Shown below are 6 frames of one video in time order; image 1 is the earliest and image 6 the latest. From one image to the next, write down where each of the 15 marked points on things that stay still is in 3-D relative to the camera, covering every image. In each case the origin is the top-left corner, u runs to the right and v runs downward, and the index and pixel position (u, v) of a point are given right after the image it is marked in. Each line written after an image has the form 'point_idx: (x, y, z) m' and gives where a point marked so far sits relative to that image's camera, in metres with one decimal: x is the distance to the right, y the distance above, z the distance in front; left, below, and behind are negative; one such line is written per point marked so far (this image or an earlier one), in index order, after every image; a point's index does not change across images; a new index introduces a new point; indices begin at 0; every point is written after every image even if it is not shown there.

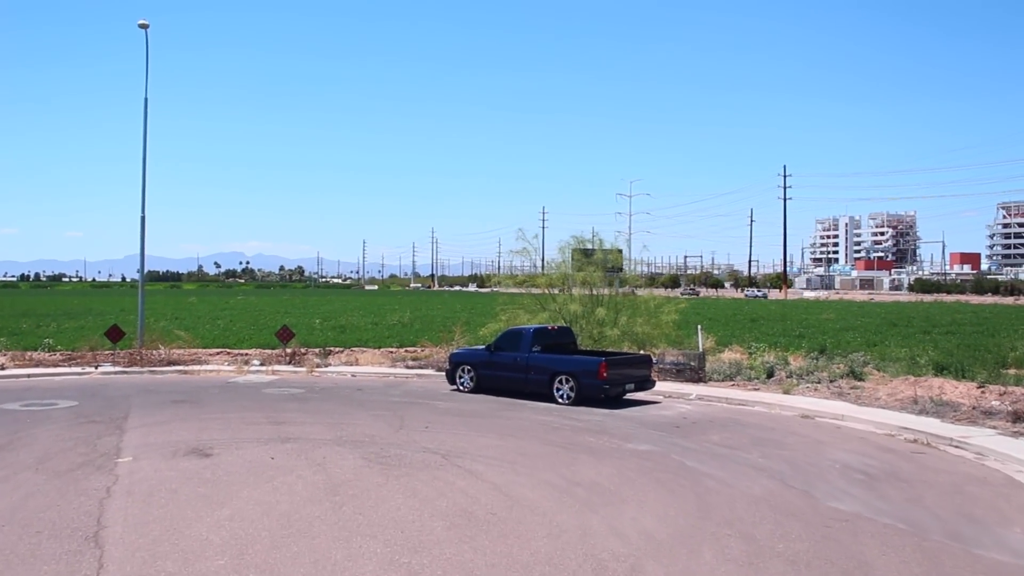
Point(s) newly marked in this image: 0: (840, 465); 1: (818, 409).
0: (+4.6, -2.5, +12.5) m
1: (+5.8, -2.3, +17.1) m
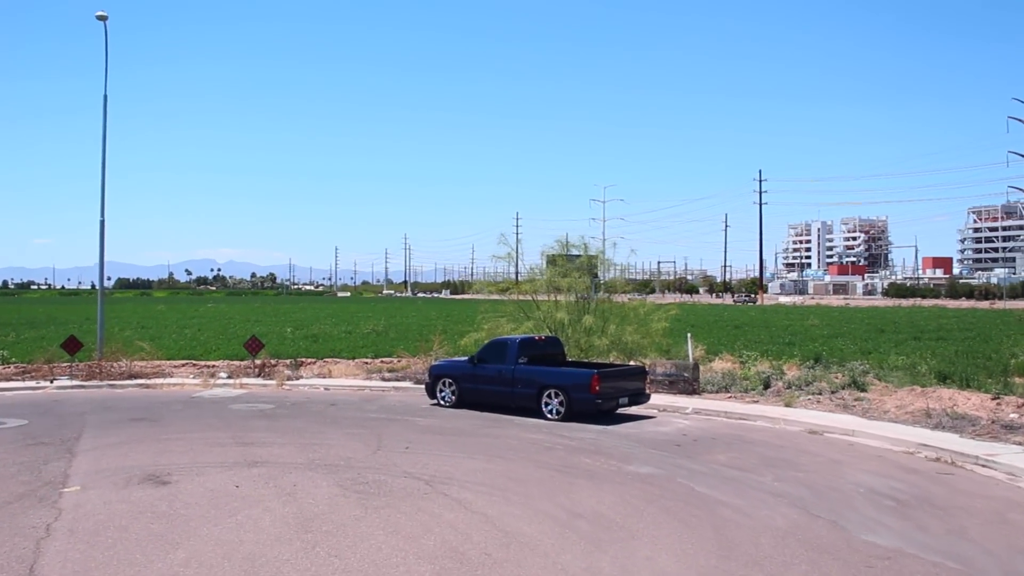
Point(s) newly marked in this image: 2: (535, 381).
0: (+4.5, -2.6, +11.4) m
1: (+5.6, -2.4, +16.0) m
2: (+0.4, -1.8, +17.6) m
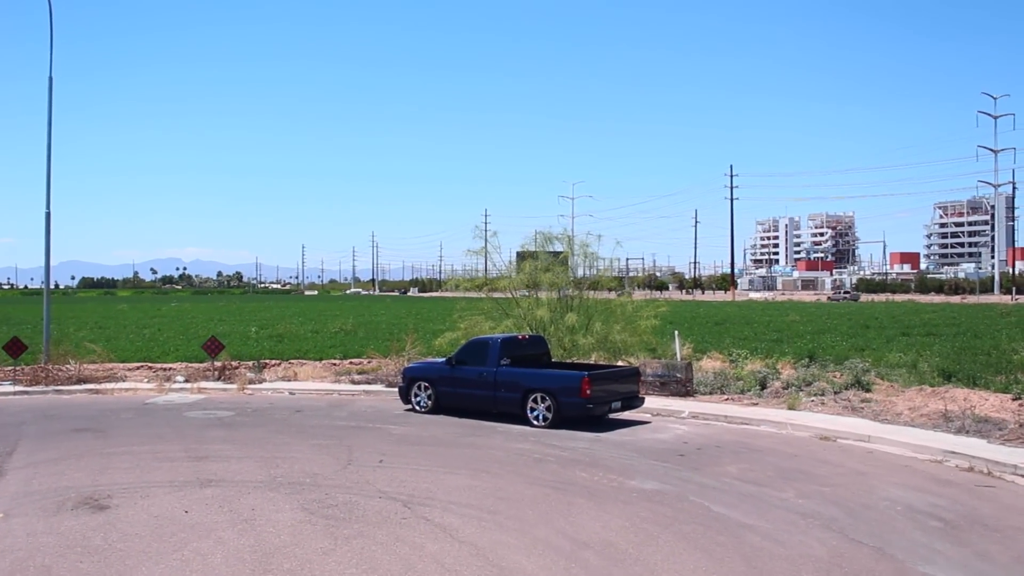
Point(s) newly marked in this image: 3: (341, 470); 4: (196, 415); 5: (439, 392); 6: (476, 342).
0: (+4.4, -2.5, +10.1) m
1: (+5.3, -2.3, +14.8) m
2: (+0.1, -1.7, +16.1) m
3: (-2.4, -2.5, +12.6) m
4: (-6.6, -2.7, +18.9) m
5: (-1.4, -2.0, +17.5) m
6: (-0.7, -1.0, +17.1) m
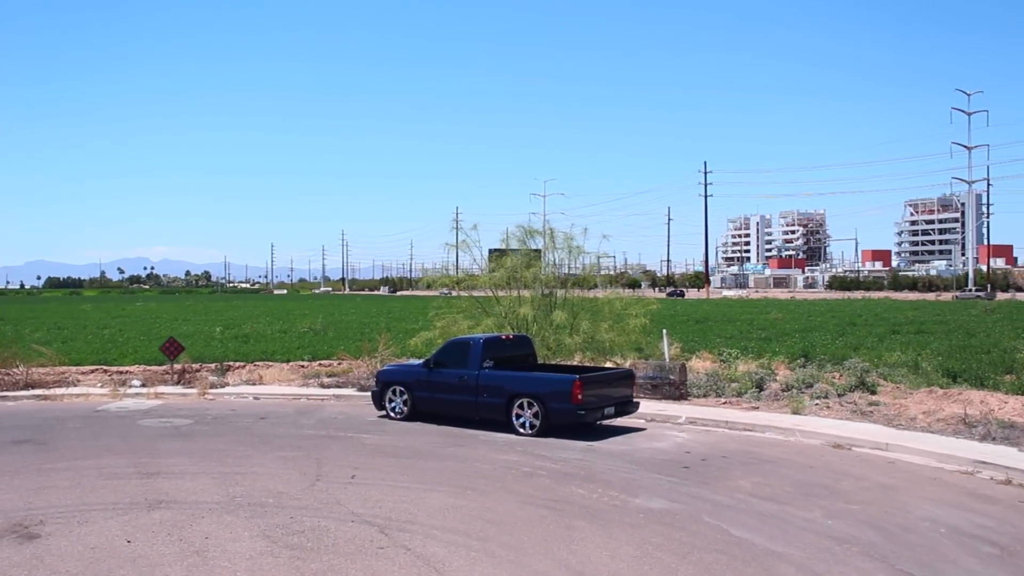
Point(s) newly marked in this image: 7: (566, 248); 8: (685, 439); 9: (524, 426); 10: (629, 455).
0: (+4.3, -2.4, +8.9) m
1: (+5.1, -2.2, +13.6) m
2: (-0.1, -1.7, +14.8) m
3: (-2.5, -2.5, +11.3) m
4: (-7.0, -2.6, +17.4) m
5: (-1.7, -2.0, +16.2) m
6: (-1.0, -1.0, +15.7) m
7: (+1.2, +0.9, +20.0) m
8: (+2.7, -2.4, +14.1) m
9: (+0.2, -2.2, +14.6) m
10: (+1.7, -2.4, +13.1) m
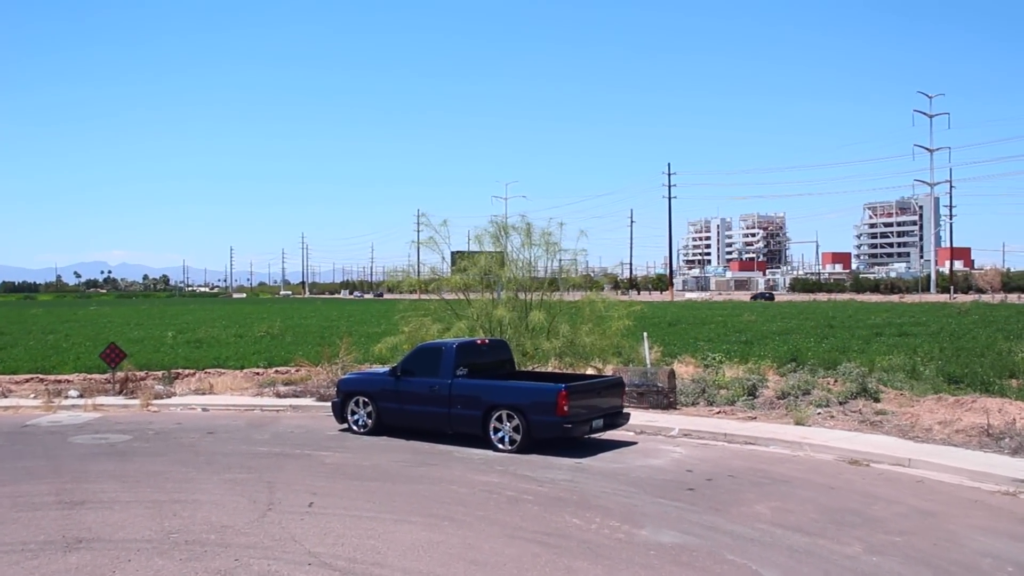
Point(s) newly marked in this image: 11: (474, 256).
0: (+4.2, -2.4, +7.6) m
1: (+4.8, -2.2, +12.3) m
2: (-0.5, -1.7, +13.3) m
3: (-2.7, -2.5, +9.6) m
4: (-7.4, -2.6, +15.6) m
5: (-2.1, -2.0, +14.6) m
6: (-1.3, -1.0, +14.2) m
7: (+0.7, +0.9, +18.5) m
8: (+2.4, -2.3, +12.7) m
9: (-0.1, -2.2, +13.1) m
10: (+1.4, -2.4, +11.6) m
11: (-0.8, +0.7, +19.8) m
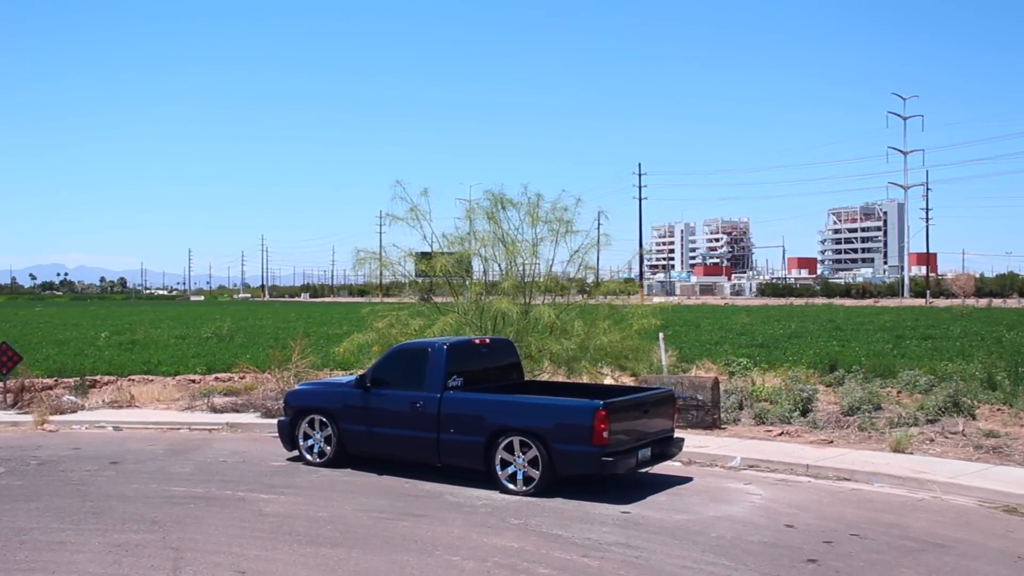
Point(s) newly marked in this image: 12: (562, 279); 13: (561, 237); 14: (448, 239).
0: (+4.6, -2.1, +4.2) m
1: (+5.0, -2.0, +8.9) m
2: (-0.3, -1.4, +9.7) m
3: (-2.4, -2.2, +5.9) m
4: (-7.4, -2.4, +11.6) m
5: (-2.0, -1.7, +10.8) m
6: (-1.2, -0.7, +10.5) m
7: (+0.6, +1.1, +14.9) m
8: (+2.6, -2.1, +9.2) m
9: (0.0, -2.0, +9.5) m
10: (+1.7, -2.2, +8.1) m
11: (-1.0, +0.9, +16.2) m
12: (+0.8, +0.2, +16.3) m
13: (+0.8, +0.8, +15.1) m
14: (-1.2, +0.9, +16.2) m
